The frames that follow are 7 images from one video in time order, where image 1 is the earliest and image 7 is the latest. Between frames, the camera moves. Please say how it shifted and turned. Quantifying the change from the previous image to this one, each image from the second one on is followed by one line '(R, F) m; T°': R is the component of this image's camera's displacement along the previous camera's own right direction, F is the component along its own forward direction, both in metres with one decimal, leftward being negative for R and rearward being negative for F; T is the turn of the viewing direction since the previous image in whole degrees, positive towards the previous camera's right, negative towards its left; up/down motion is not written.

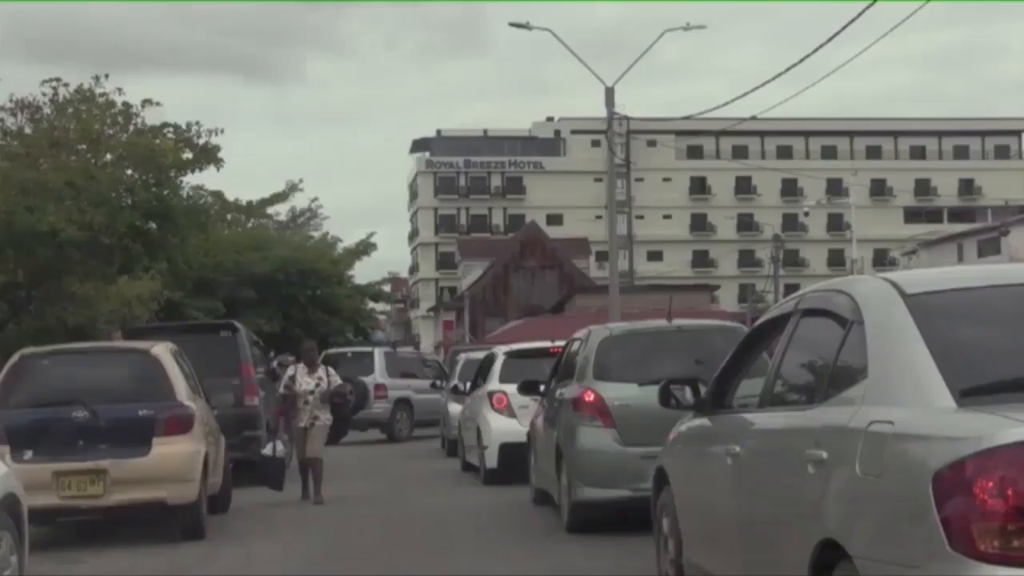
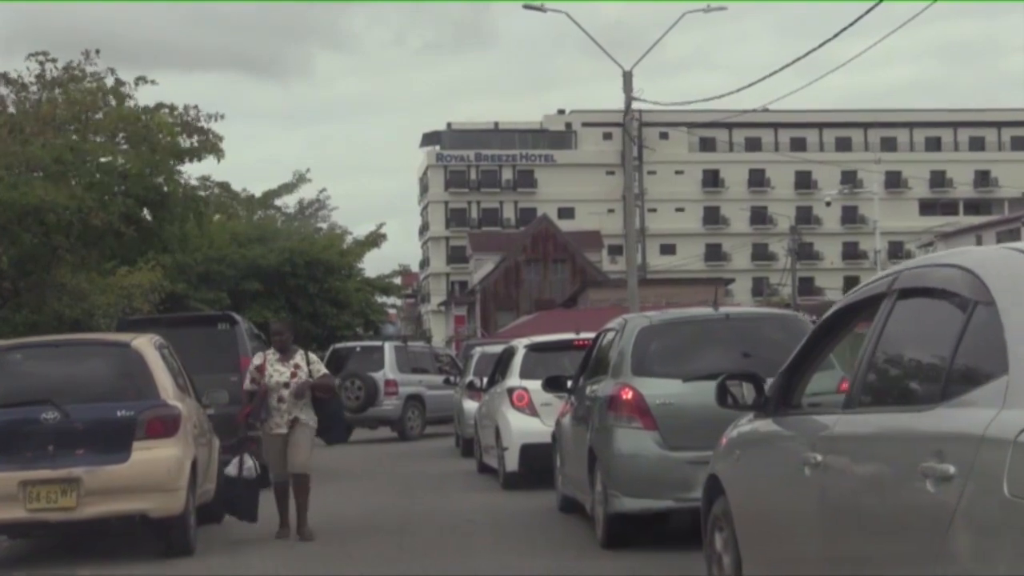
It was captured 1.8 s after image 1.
(-0.1, +1.3) m; 0°
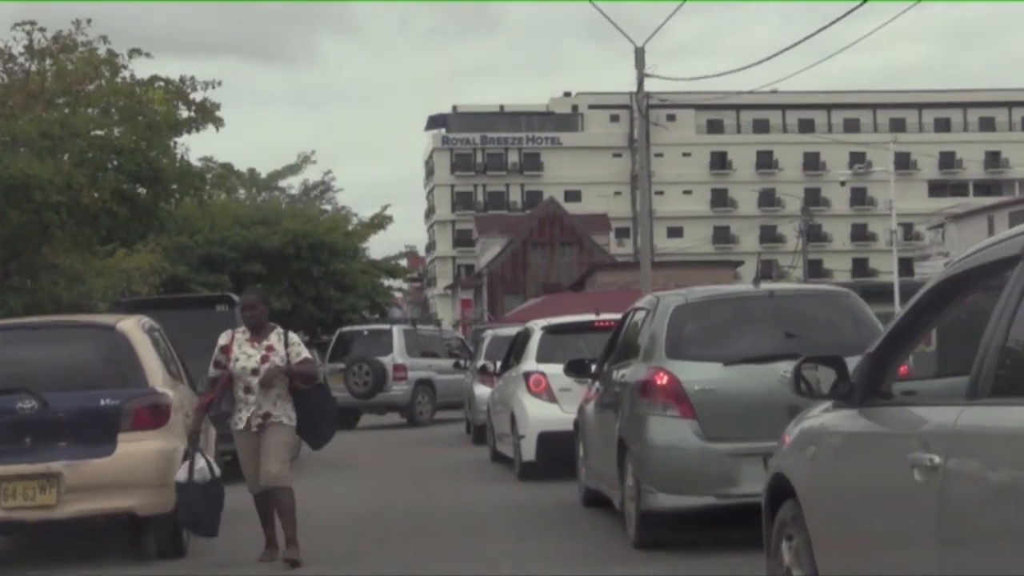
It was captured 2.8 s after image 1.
(-0.1, +0.9) m; 0°
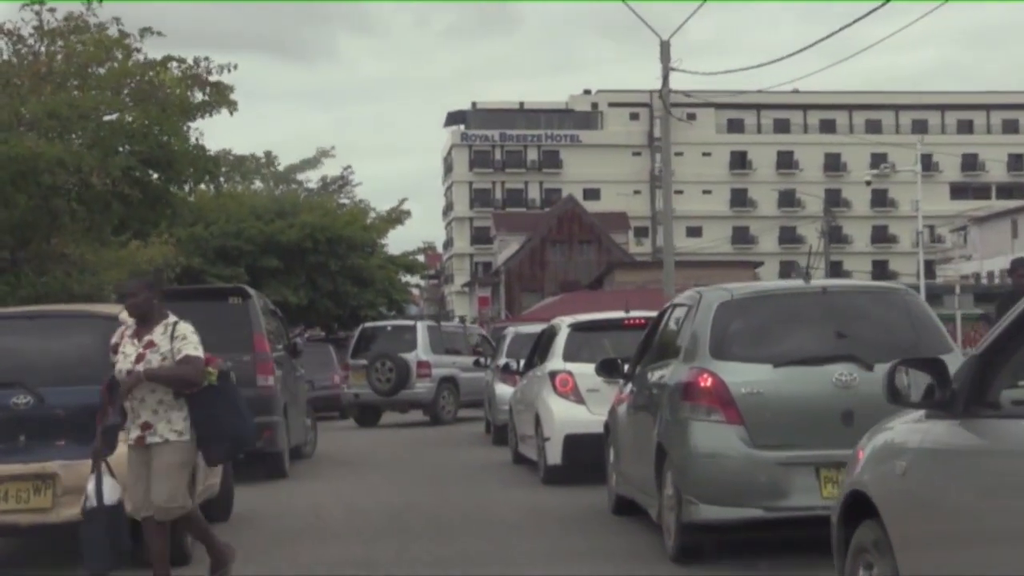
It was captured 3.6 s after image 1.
(-0.1, +0.7) m; -1°
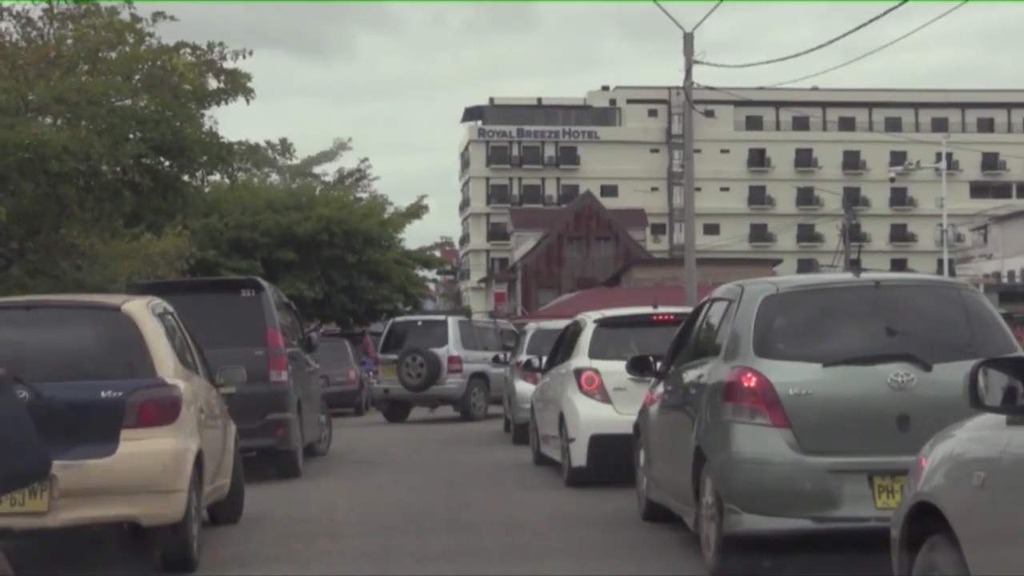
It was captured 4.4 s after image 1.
(-0.1, +0.6) m; -1°
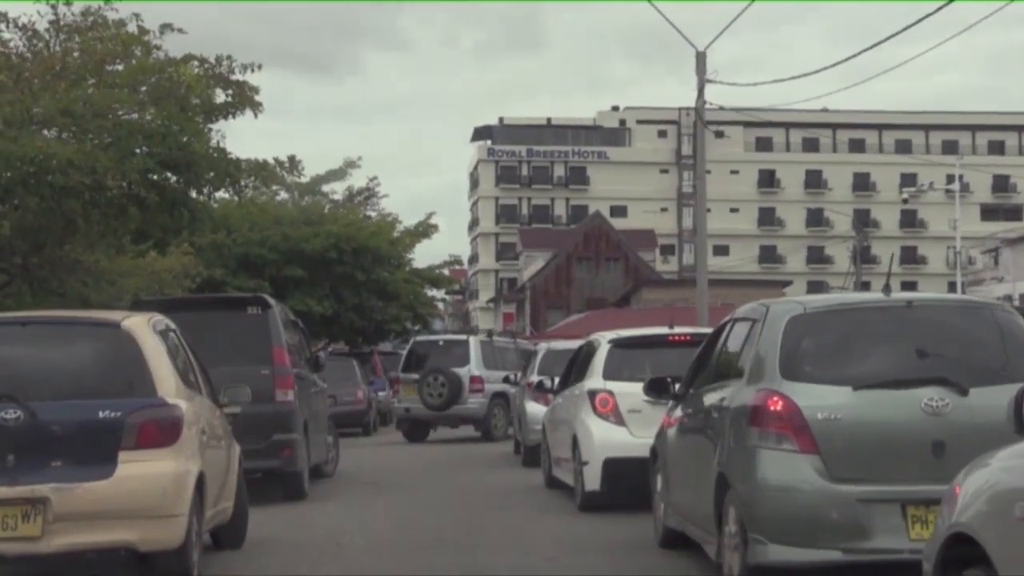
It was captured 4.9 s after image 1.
(0.0, +0.3) m; 0°
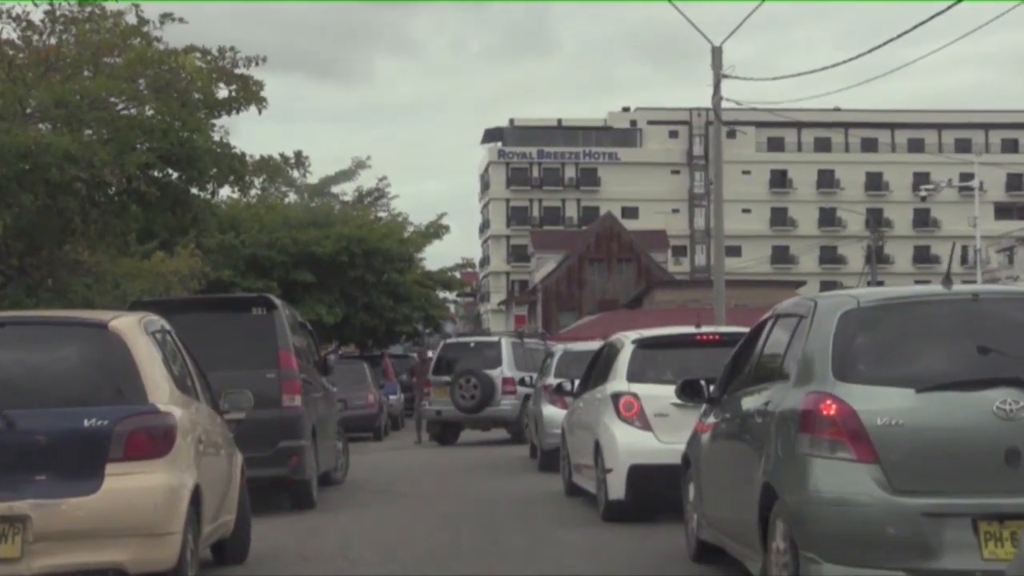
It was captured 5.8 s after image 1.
(-0.1, +0.7) m; 0°
